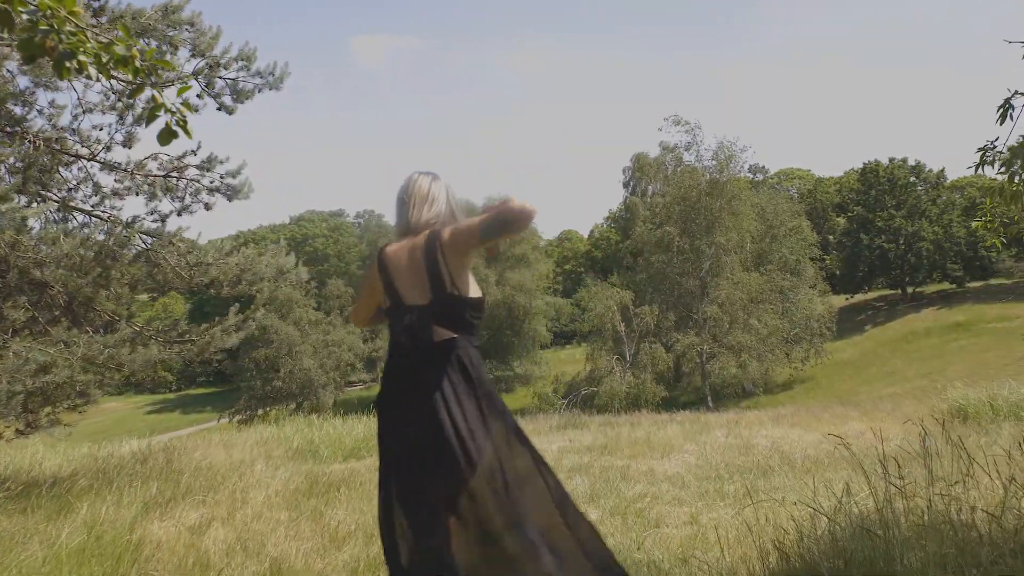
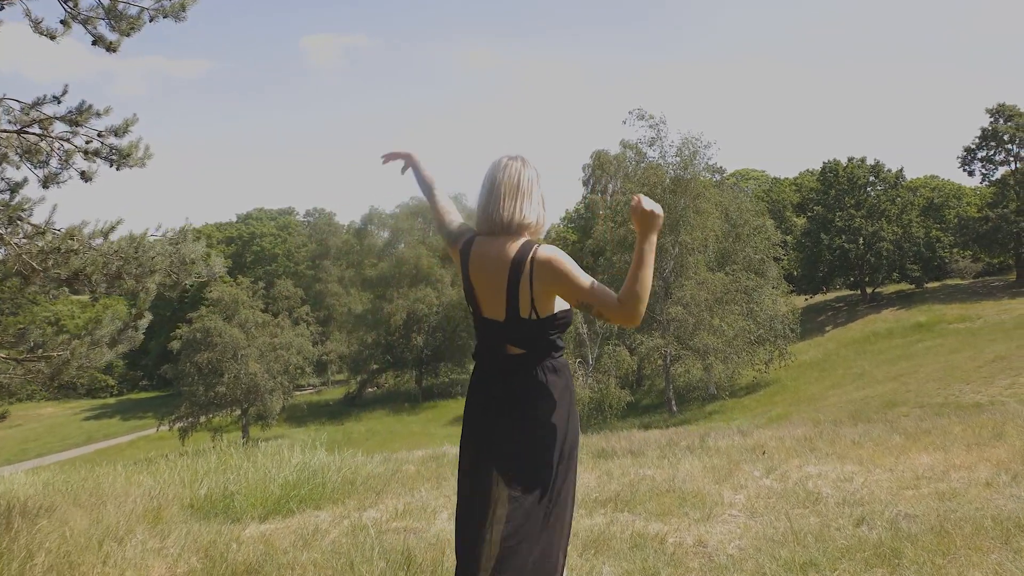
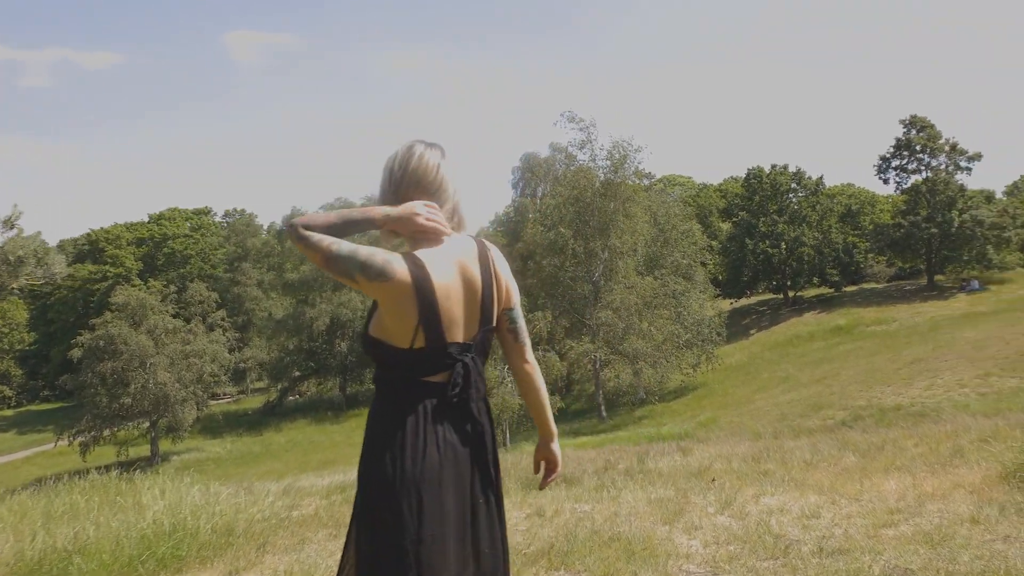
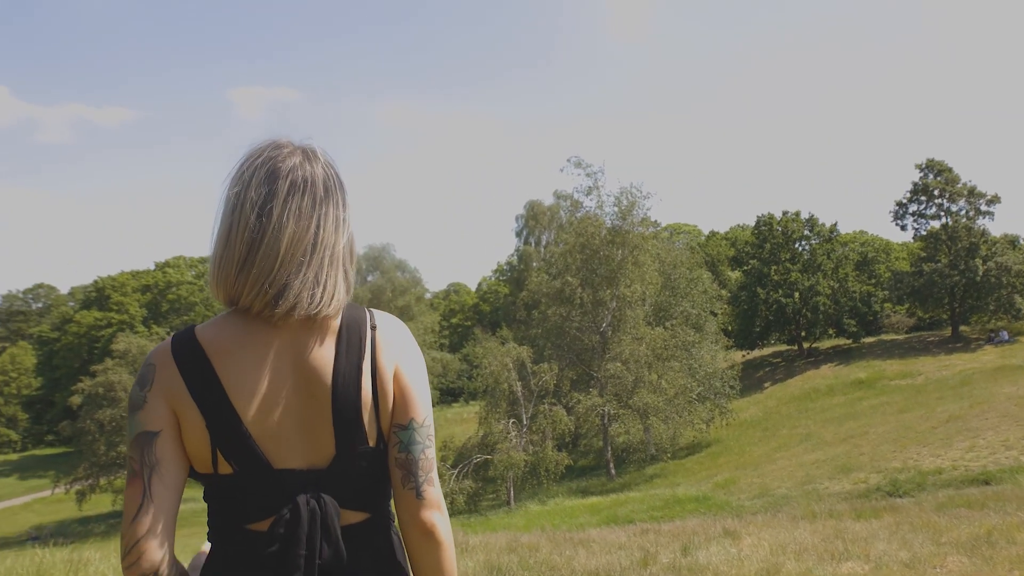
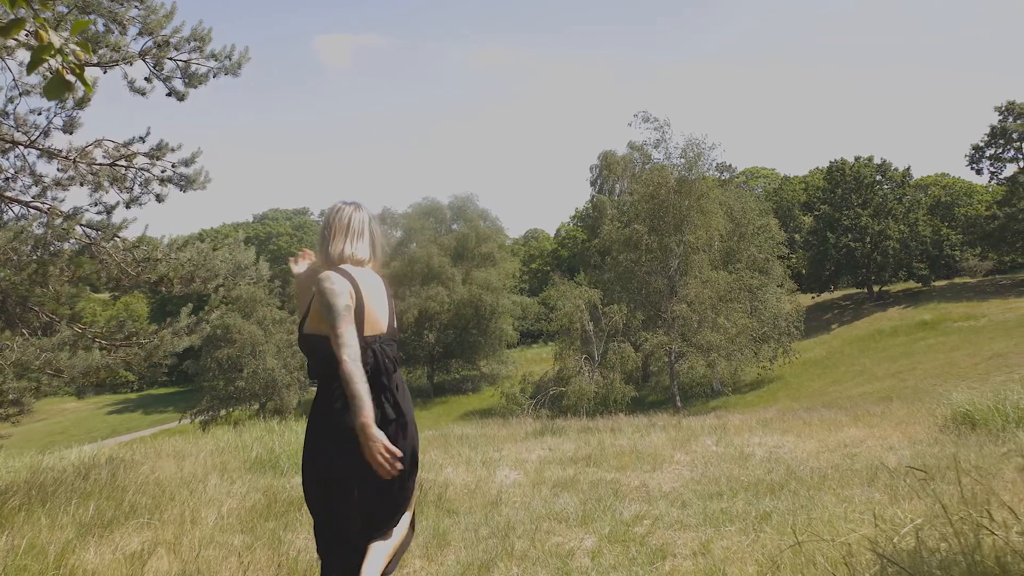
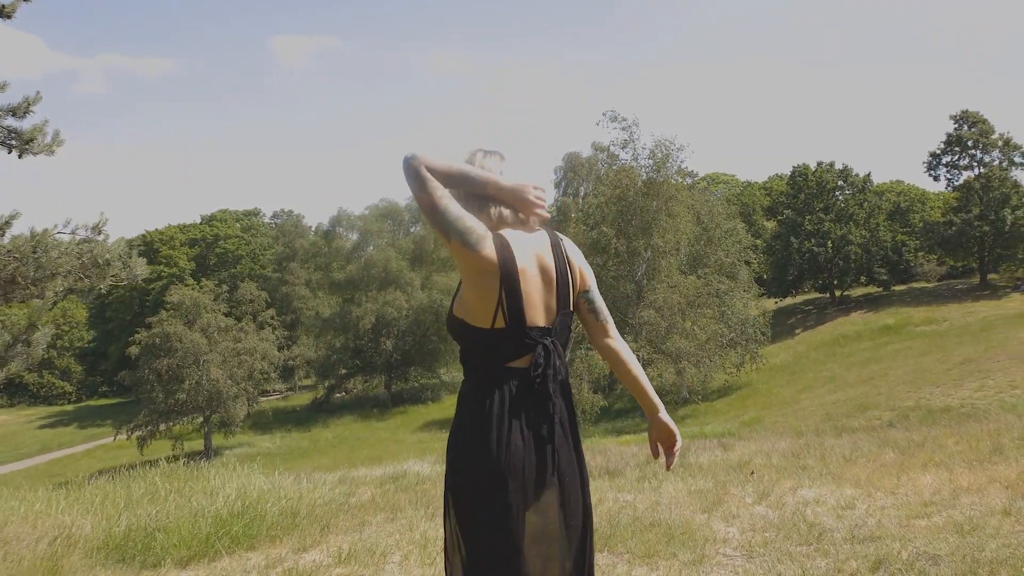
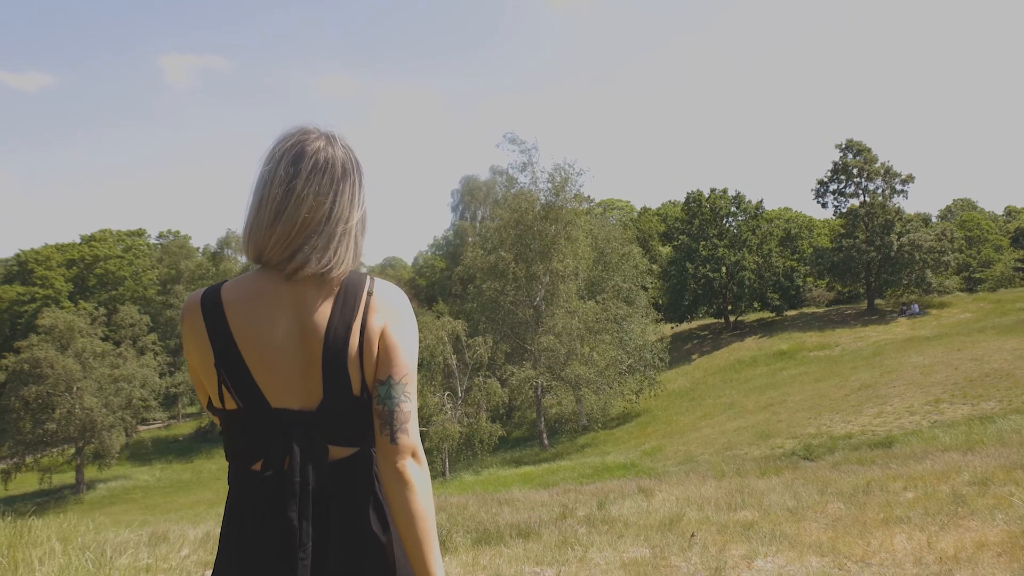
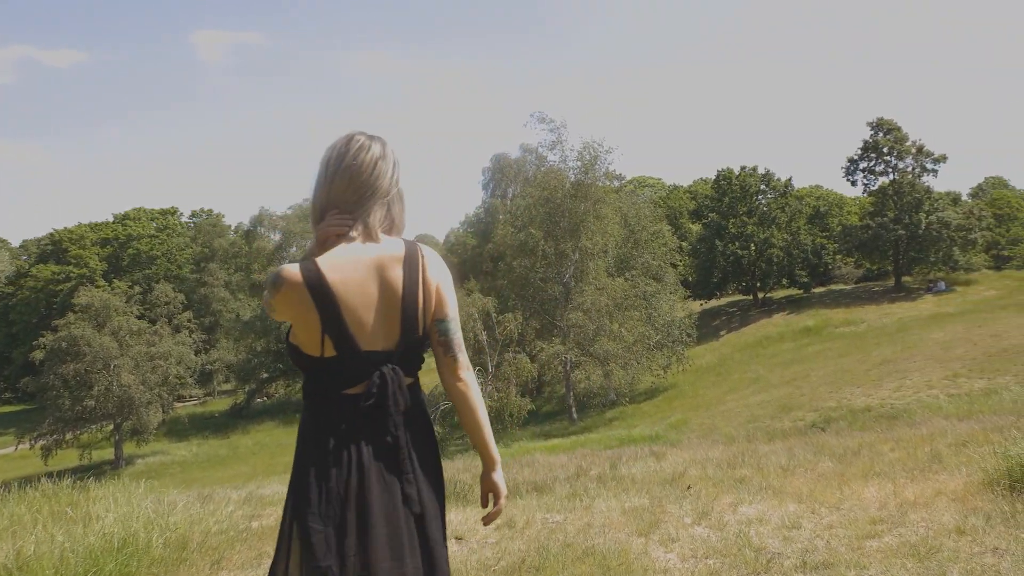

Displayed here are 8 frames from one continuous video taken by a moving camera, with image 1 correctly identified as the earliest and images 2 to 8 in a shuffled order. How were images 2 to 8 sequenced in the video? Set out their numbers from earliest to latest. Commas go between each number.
5, 2, 6, 3, 8, 7, 4
